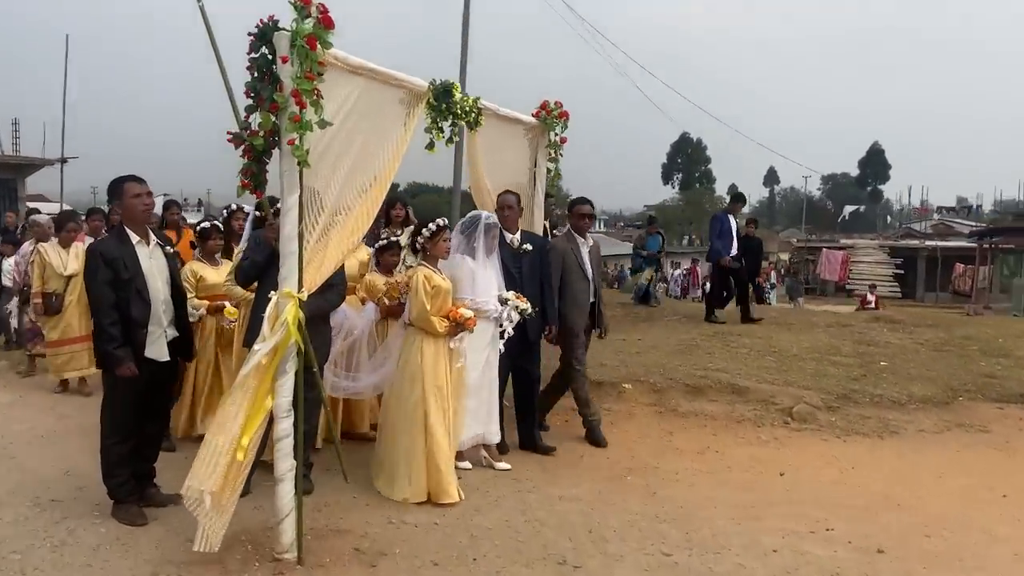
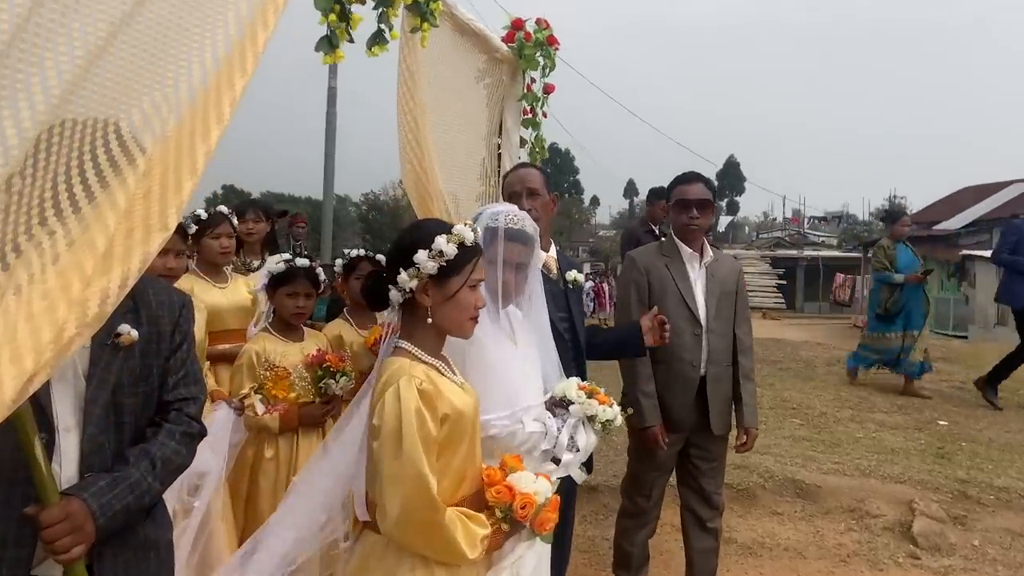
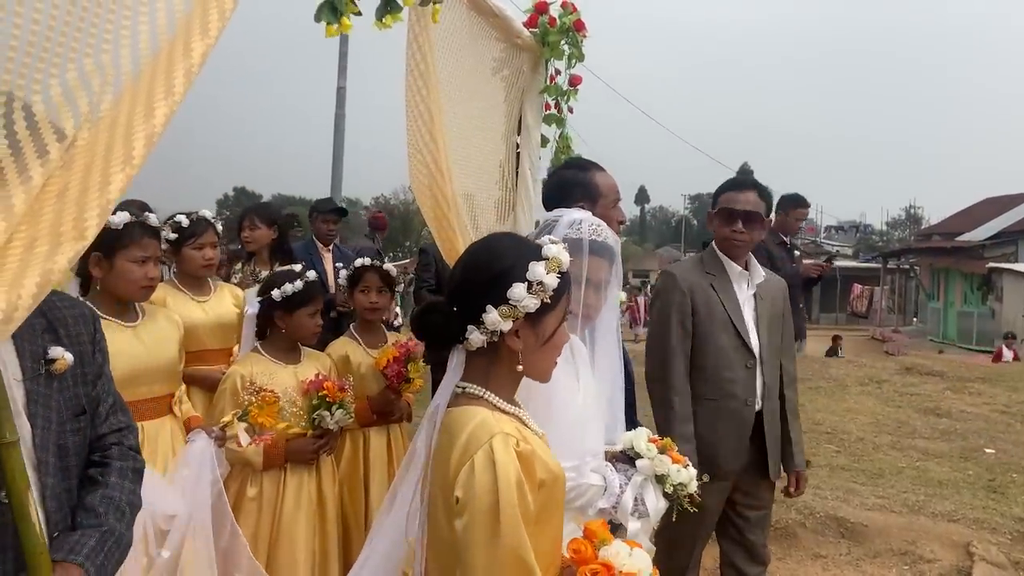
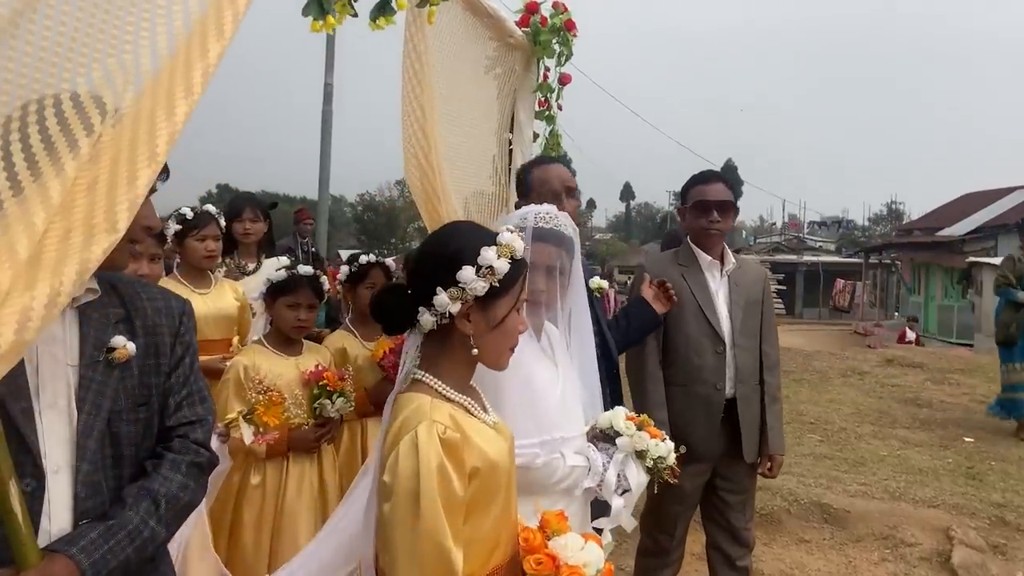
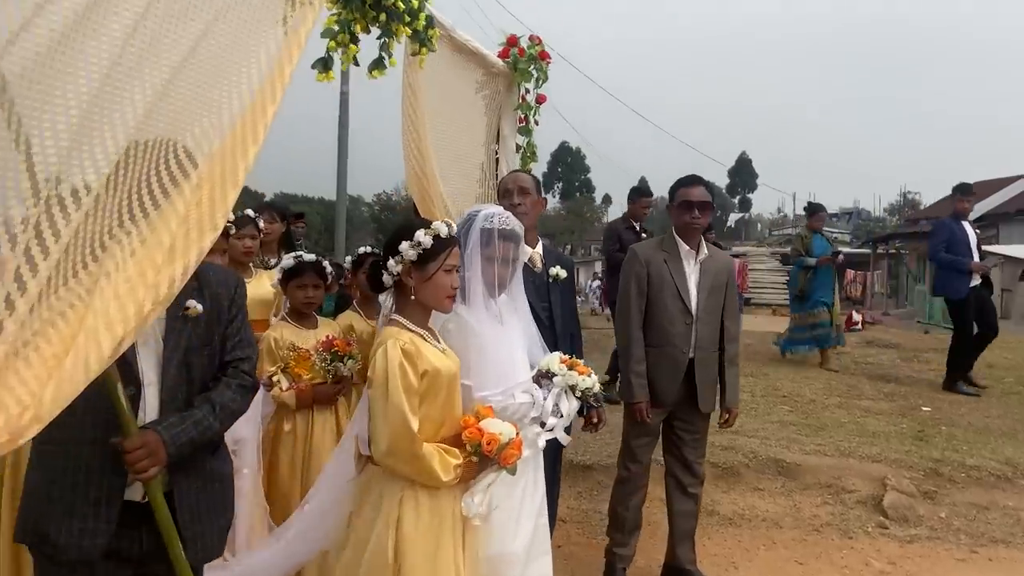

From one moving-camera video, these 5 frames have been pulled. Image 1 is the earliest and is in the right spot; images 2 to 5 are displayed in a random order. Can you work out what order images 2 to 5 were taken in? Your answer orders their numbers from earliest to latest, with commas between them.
5, 2, 4, 3
